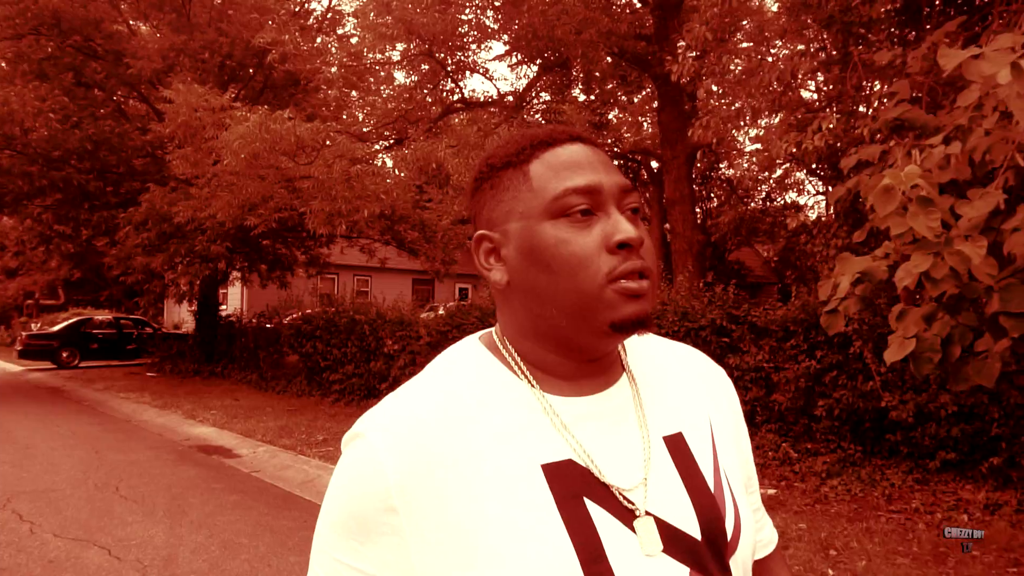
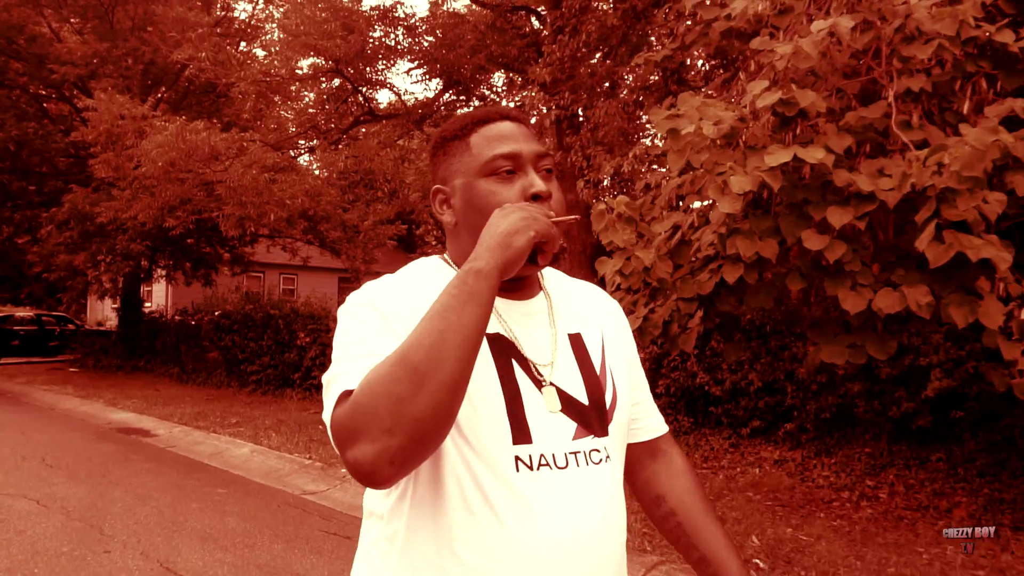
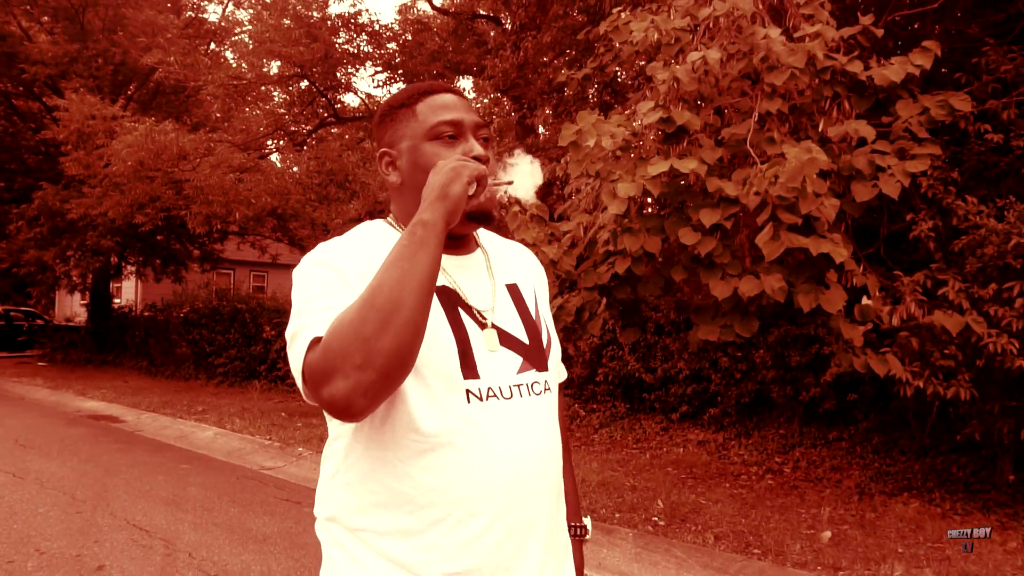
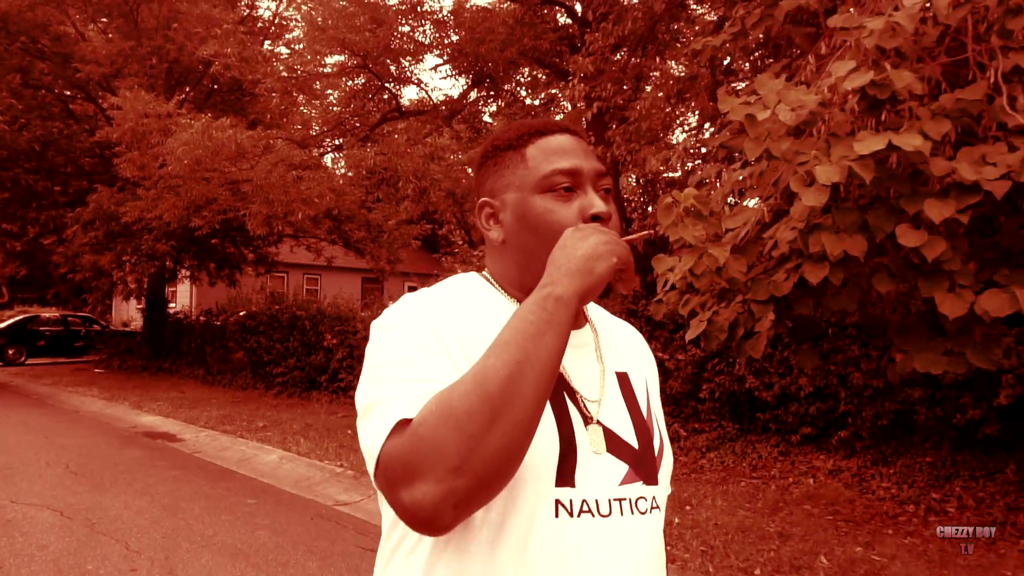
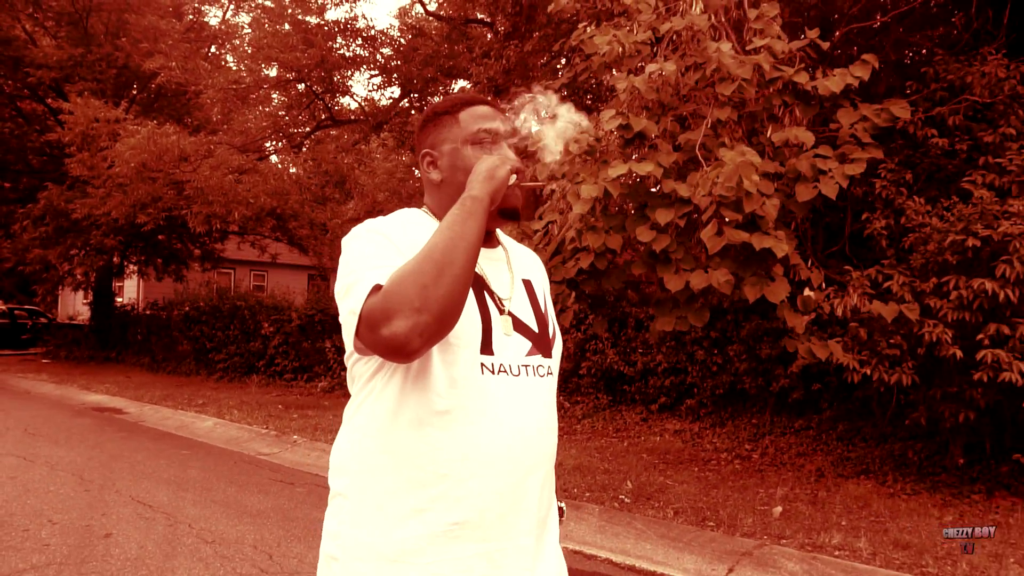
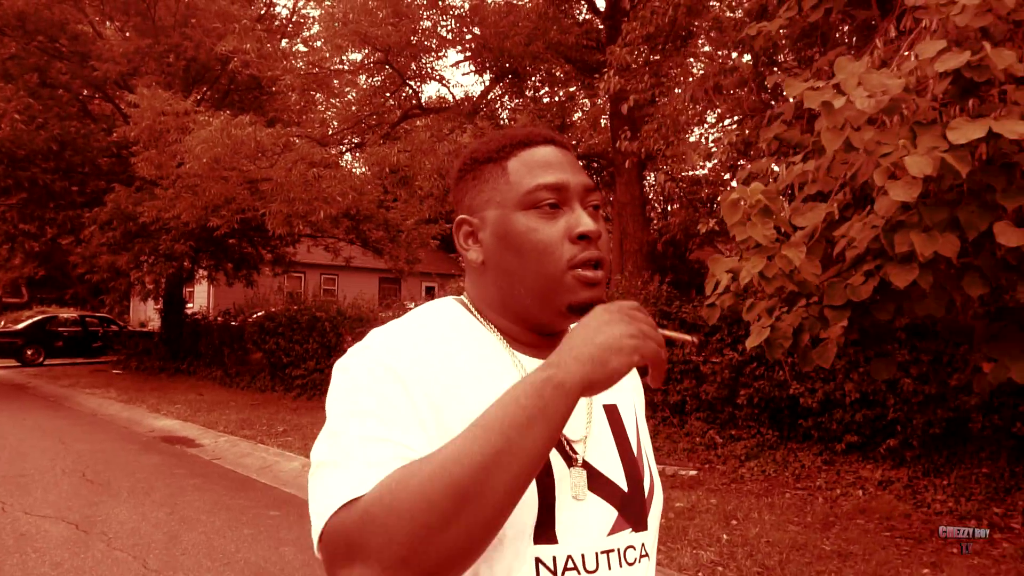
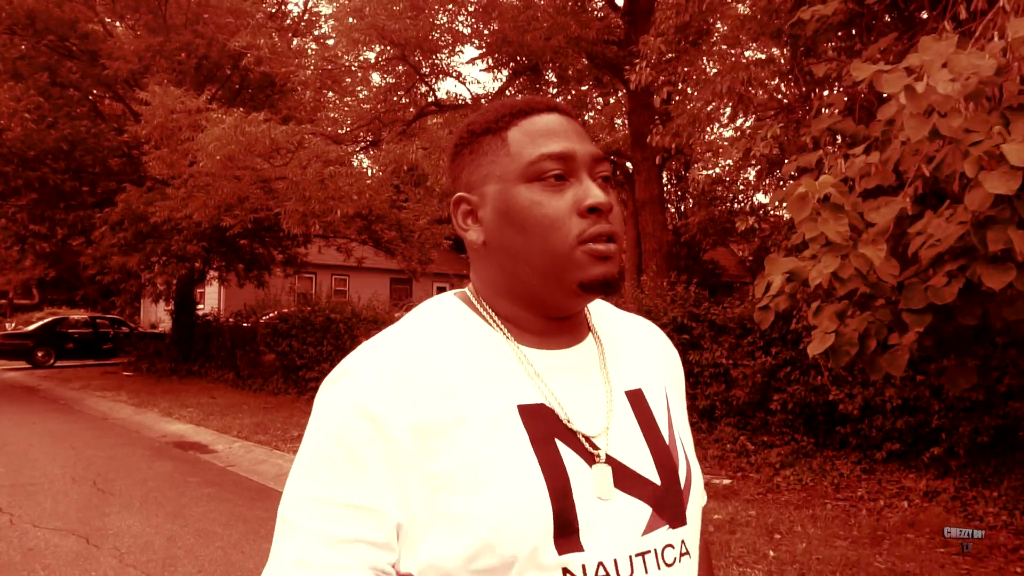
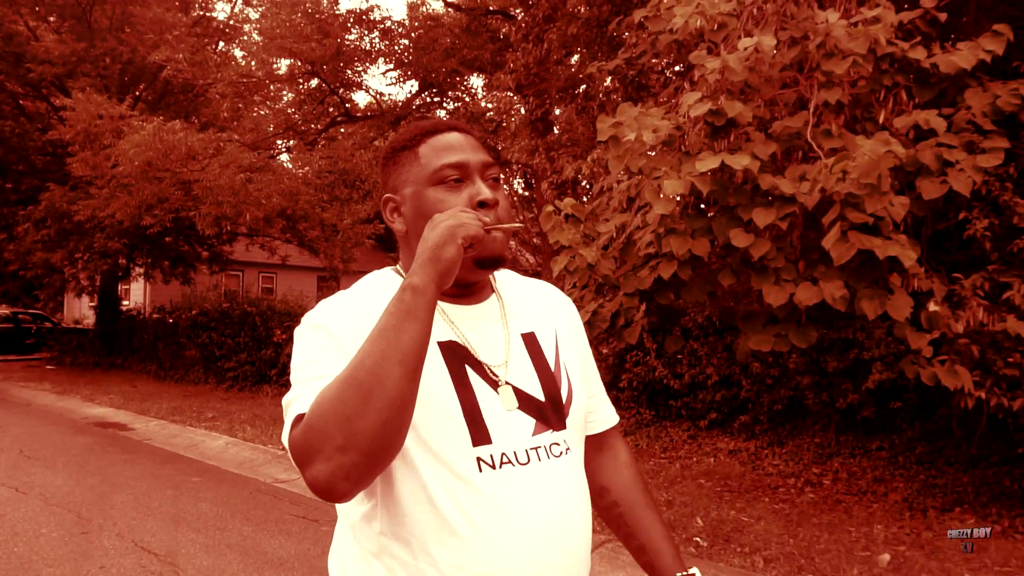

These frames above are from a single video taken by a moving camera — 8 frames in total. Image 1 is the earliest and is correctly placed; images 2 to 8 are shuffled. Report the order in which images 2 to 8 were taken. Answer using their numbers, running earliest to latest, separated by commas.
7, 6, 4, 2, 8, 3, 5
